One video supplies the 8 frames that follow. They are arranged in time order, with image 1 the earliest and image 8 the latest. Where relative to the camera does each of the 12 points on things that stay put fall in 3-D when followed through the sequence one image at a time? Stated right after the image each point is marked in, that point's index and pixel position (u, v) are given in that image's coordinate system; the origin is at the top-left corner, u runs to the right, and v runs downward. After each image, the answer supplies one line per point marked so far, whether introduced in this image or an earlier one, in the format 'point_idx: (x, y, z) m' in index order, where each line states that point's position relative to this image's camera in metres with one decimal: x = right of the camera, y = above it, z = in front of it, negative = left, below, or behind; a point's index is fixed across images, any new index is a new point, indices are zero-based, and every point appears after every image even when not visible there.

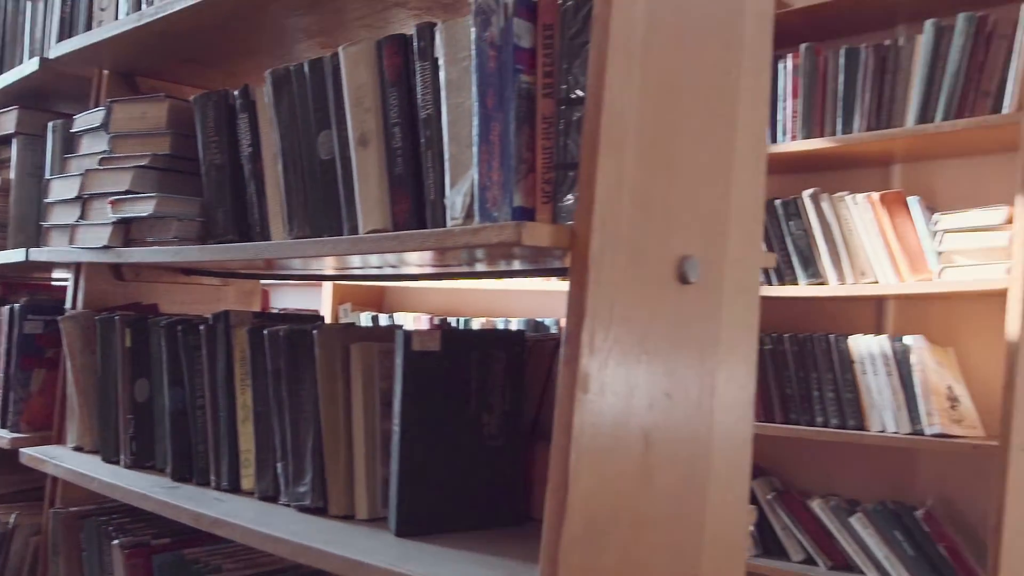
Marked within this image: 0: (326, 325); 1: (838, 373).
0: (-0.2, 0.0, +1.0) m
1: (+0.6, -0.2, +1.8) m
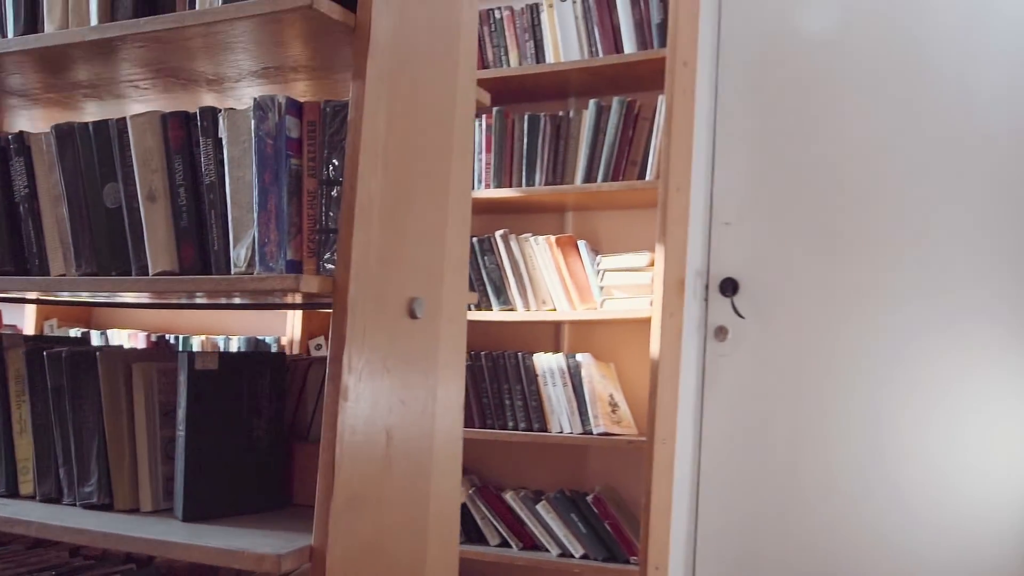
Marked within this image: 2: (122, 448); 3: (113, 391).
0: (-0.5, -0.1, +1.1) m
1: (0.0, -0.2, +2.2) m
2: (-0.5, -0.2, +1.1) m
3: (-0.5, -0.1, +1.1) m
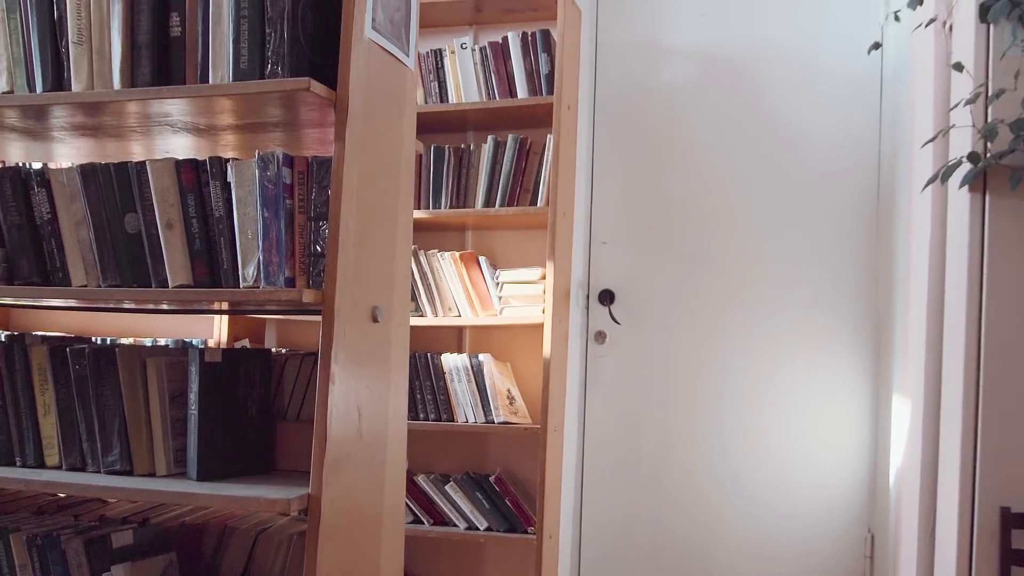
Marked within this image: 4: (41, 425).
0: (-0.6, -0.1, +1.4) m
1: (-0.2, -0.3, +2.5) m
2: (-0.5, -0.2, +1.4) m
3: (-0.6, -0.1, +1.4) m
4: (-0.7, -0.2, +1.4) m
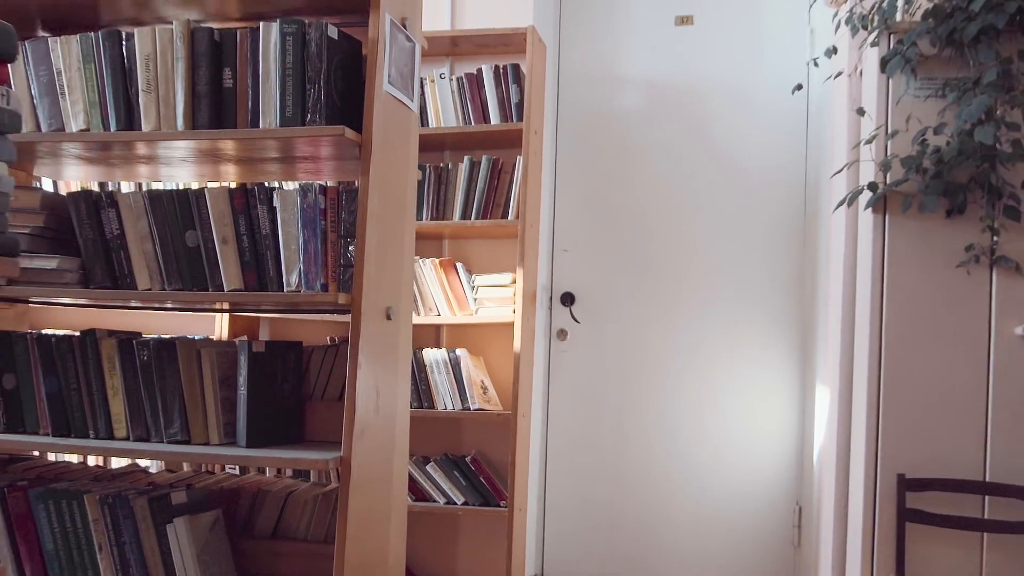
0: (-0.6, -0.1, +1.7) m
1: (-0.3, -0.3, +2.9) m
2: (-0.6, -0.2, +1.7) m
3: (-0.6, -0.1, +1.7) m
4: (-0.7, -0.2, +1.7) m
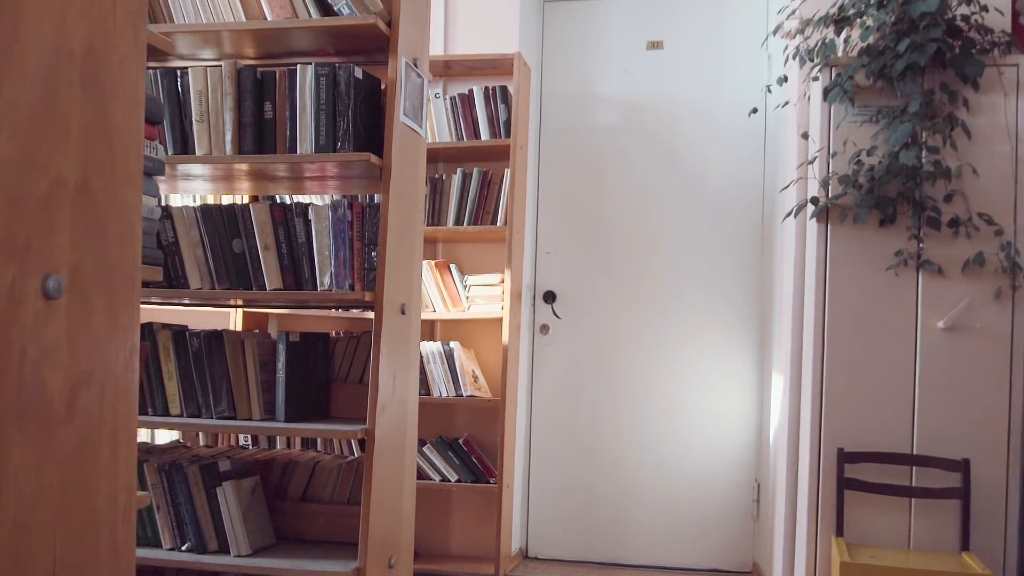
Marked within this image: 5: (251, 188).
0: (-0.6, -0.1, +2.0) m
1: (-0.3, -0.3, +3.2) m
2: (-0.6, -0.2, +2.0) m
3: (-0.6, -0.1, +2.0) m
4: (-0.8, -0.2, +2.1) m
5: (-0.6, +0.2, +2.3) m
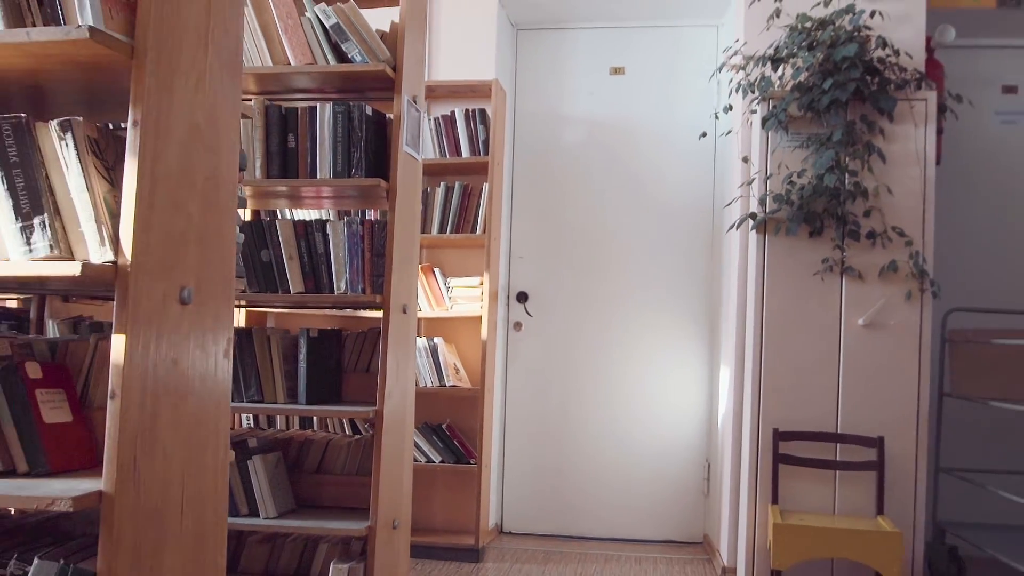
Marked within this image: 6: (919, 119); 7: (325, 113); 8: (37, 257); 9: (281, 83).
0: (-0.6, -0.1, +2.4) m
1: (-0.4, -0.3, +3.5) m
2: (-0.6, -0.2, +2.4) m
3: (-0.6, -0.1, +2.4) m
4: (-0.8, -0.2, +2.4) m
5: (-0.7, +0.2, +2.7) m
6: (+1.3, +0.5, +3.0) m
7: (-0.5, +0.4, +2.3) m
8: (-0.6, 0.0, +1.2) m
9: (-0.6, +0.5, +2.5) m
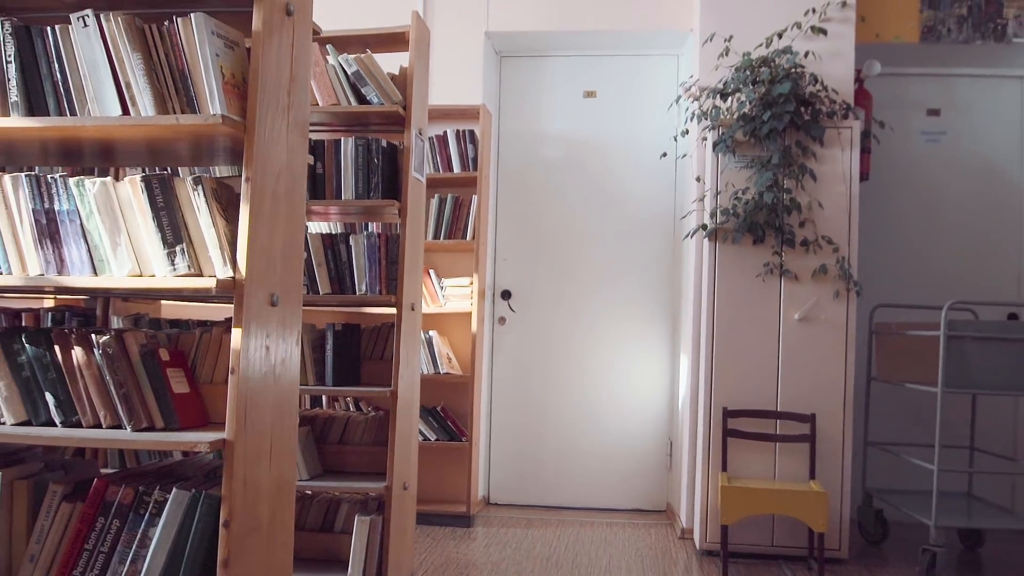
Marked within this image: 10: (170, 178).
0: (-0.7, -0.1, +2.9) m
1: (-0.5, -0.3, +4.0) m
2: (-0.6, -0.2, +2.9) m
3: (-0.7, -0.2, +2.9) m
4: (-0.8, -0.2, +2.9) m
5: (-0.7, +0.2, +3.2) m
6: (+1.2, +0.5, +3.6) m
7: (-0.5, +0.4, +2.8) m
8: (-0.6, 0.0, +1.7) m
9: (-0.6, +0.5, +2.9) m
10: (-0.6, +0.2, +1.7) m
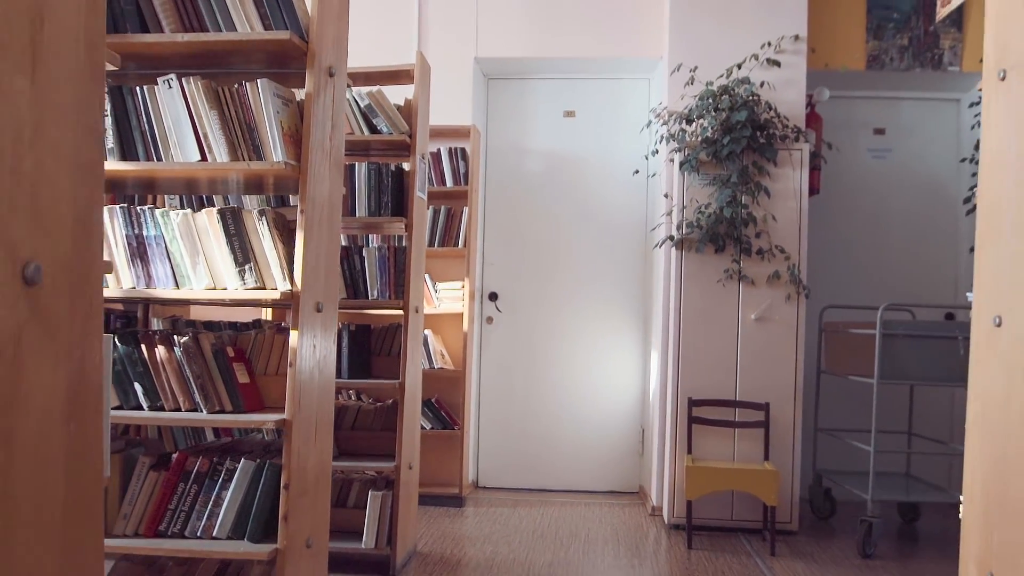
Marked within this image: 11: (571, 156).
0: (-0.7, -0.1, +3.3) m
1: (-0.5, -0.3, +4.5) m
2: (-0.7, -0.2, +3.3) m
3: (-0.7, -0.2, +3.3) m
4: (-0.8, -0.2, +3.3) m
5: (-0.8, +0.2, +3.6) m
6: (+1.2, +0.5, +4.0) m
7: (-0.5, +0.4, +3.3) m
8: (-0.6, 0.0, +2.1) m
9: (-0.7, +0.5, +3.4) m
10: (-0.6, +0.2, +2.1) m
11: (+0.3, +0.7, +4.8) m
